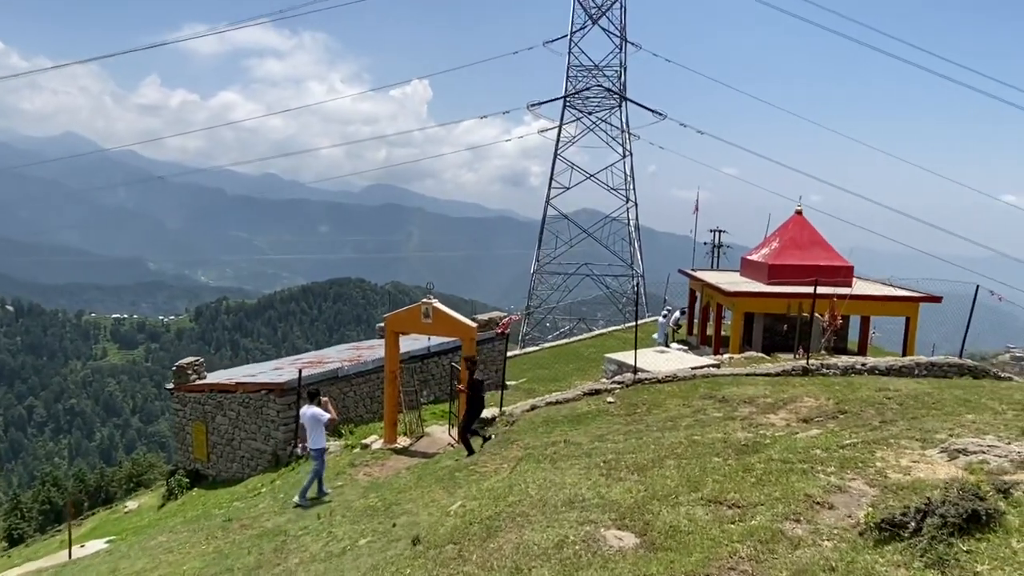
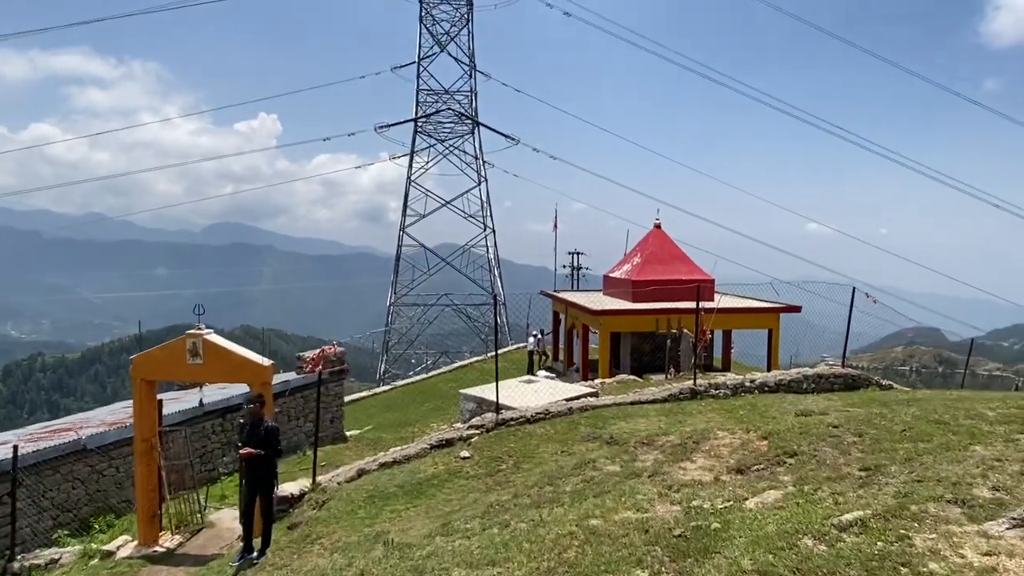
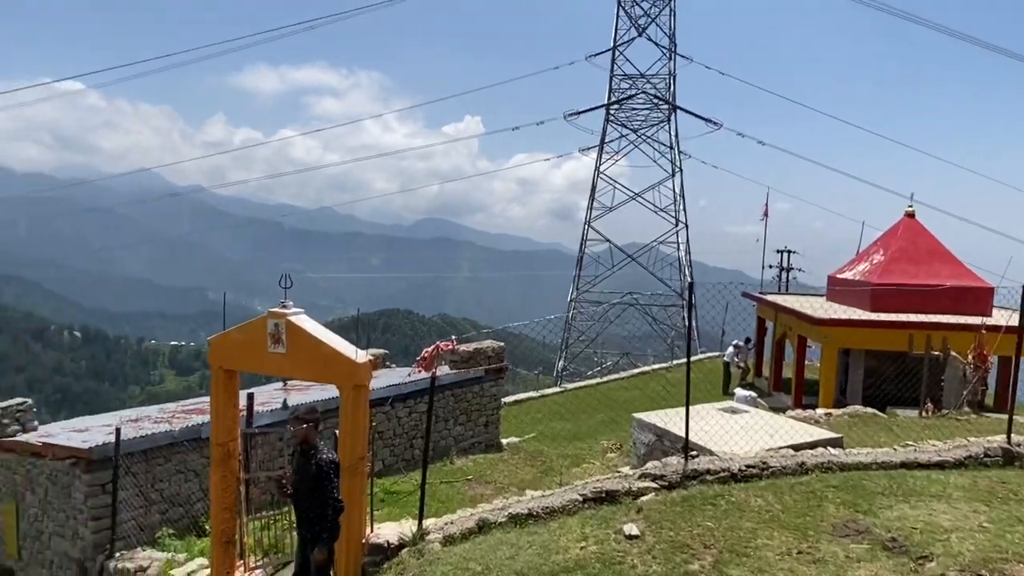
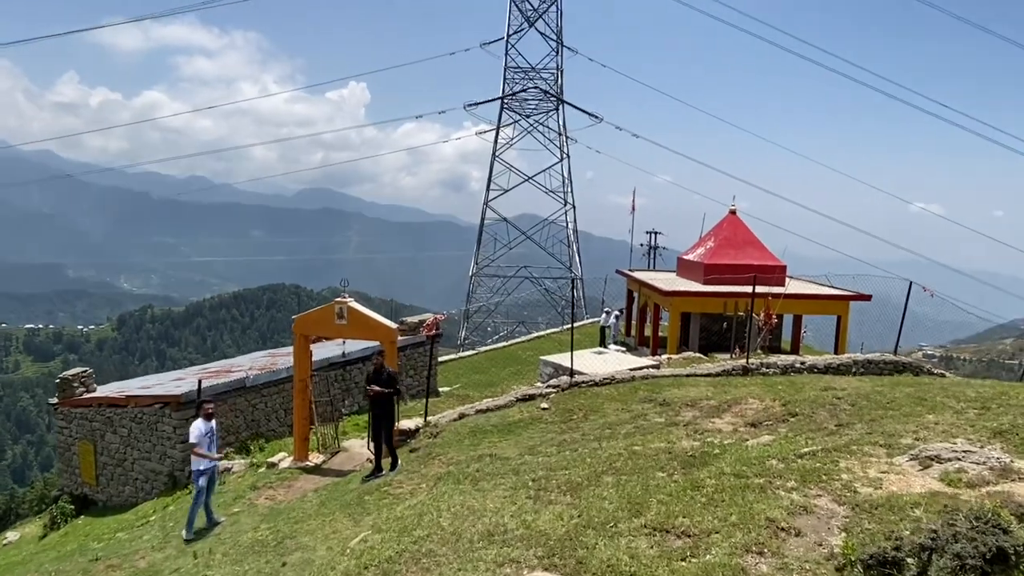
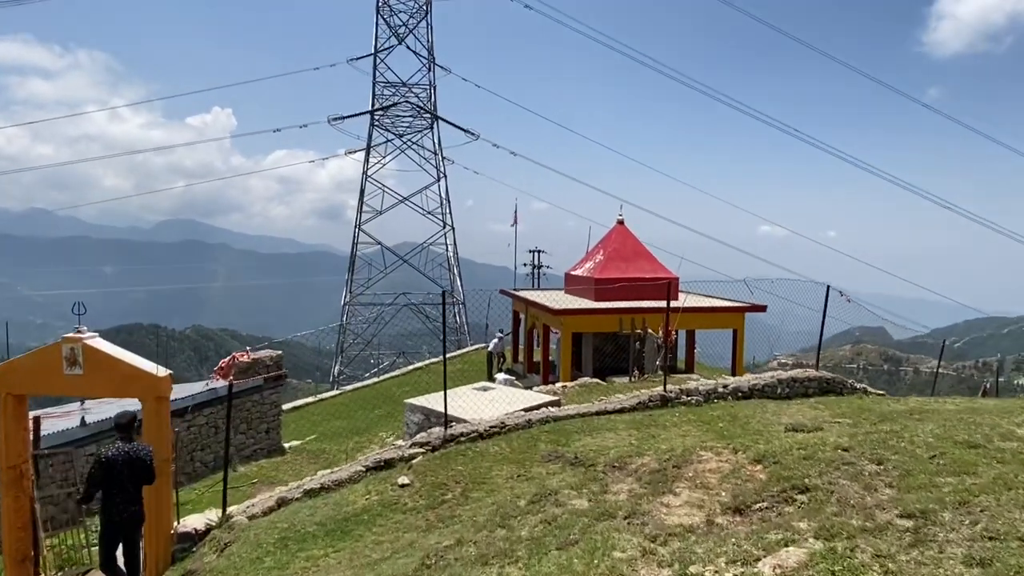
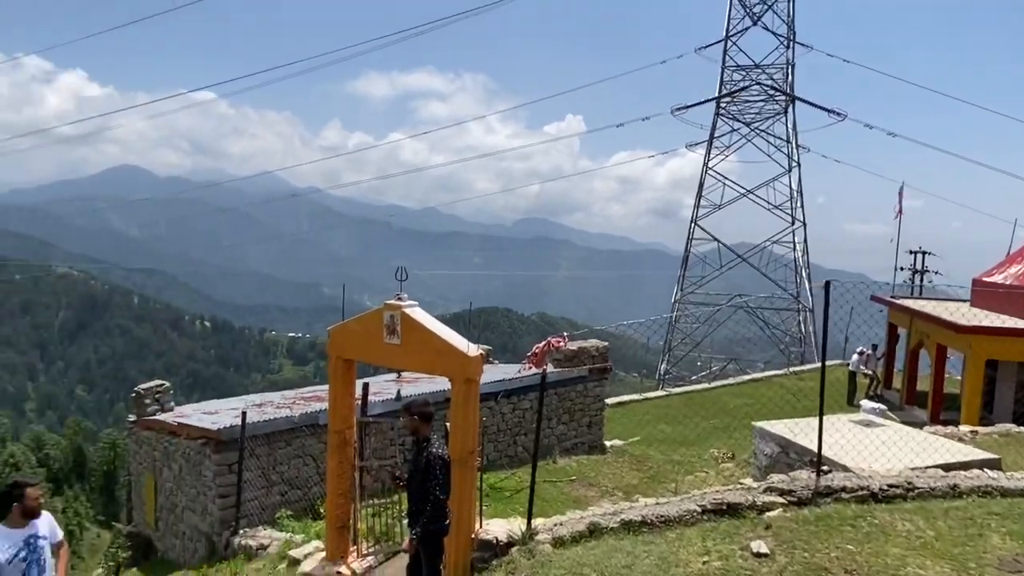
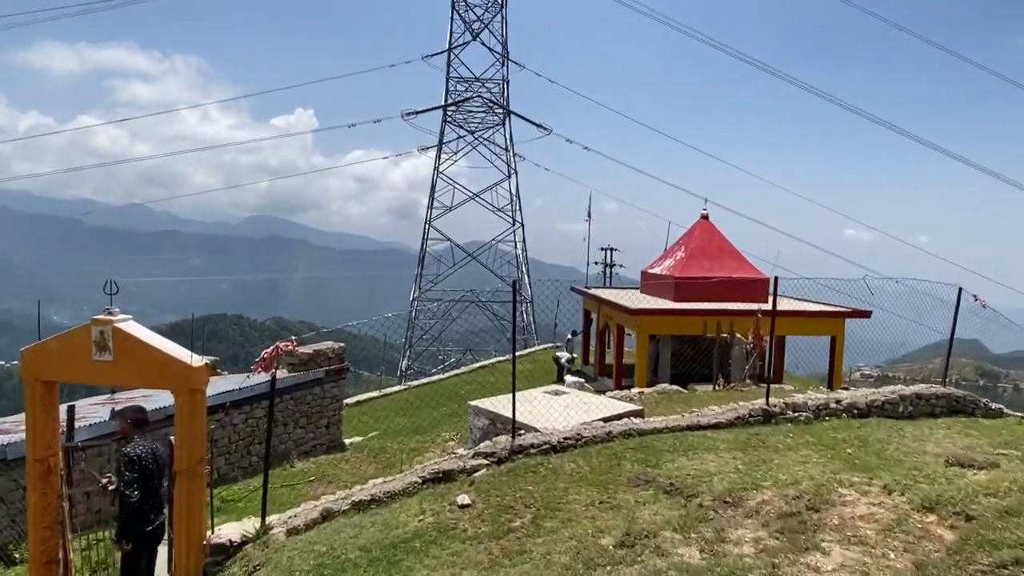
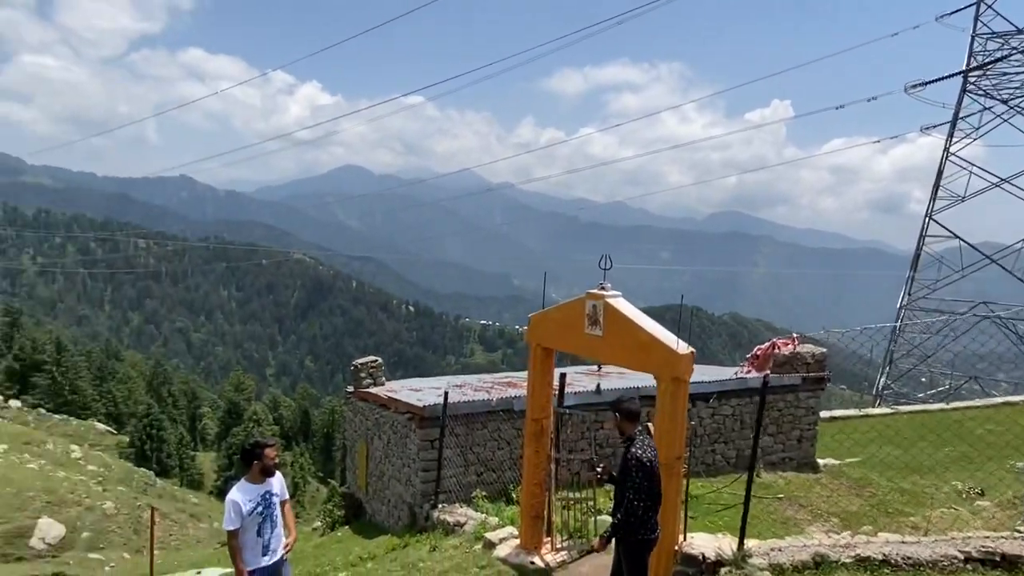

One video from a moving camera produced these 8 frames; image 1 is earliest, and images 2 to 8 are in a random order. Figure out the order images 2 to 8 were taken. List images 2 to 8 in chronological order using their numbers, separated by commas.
4, 2, 5, 7, 3, 6, 8
